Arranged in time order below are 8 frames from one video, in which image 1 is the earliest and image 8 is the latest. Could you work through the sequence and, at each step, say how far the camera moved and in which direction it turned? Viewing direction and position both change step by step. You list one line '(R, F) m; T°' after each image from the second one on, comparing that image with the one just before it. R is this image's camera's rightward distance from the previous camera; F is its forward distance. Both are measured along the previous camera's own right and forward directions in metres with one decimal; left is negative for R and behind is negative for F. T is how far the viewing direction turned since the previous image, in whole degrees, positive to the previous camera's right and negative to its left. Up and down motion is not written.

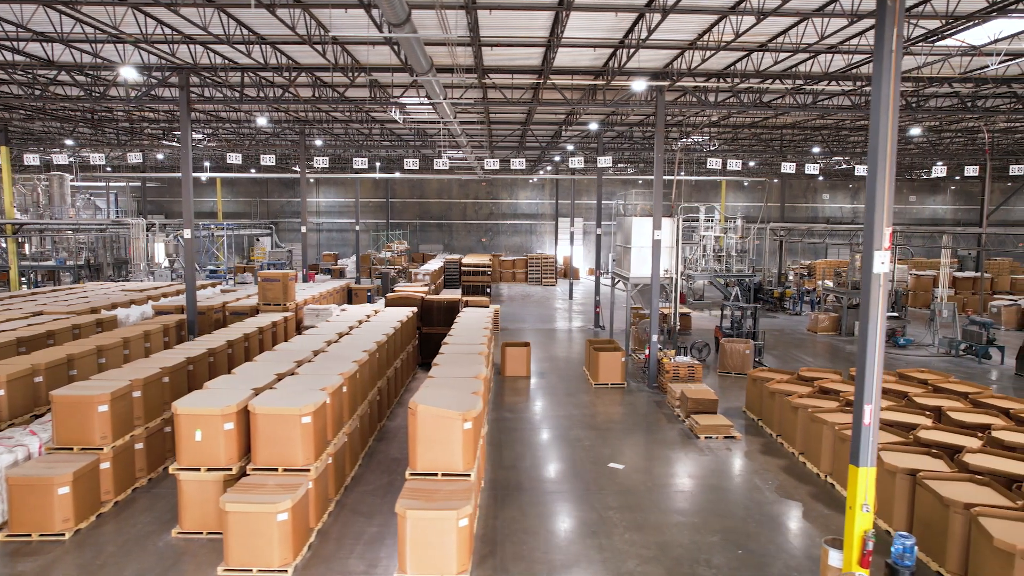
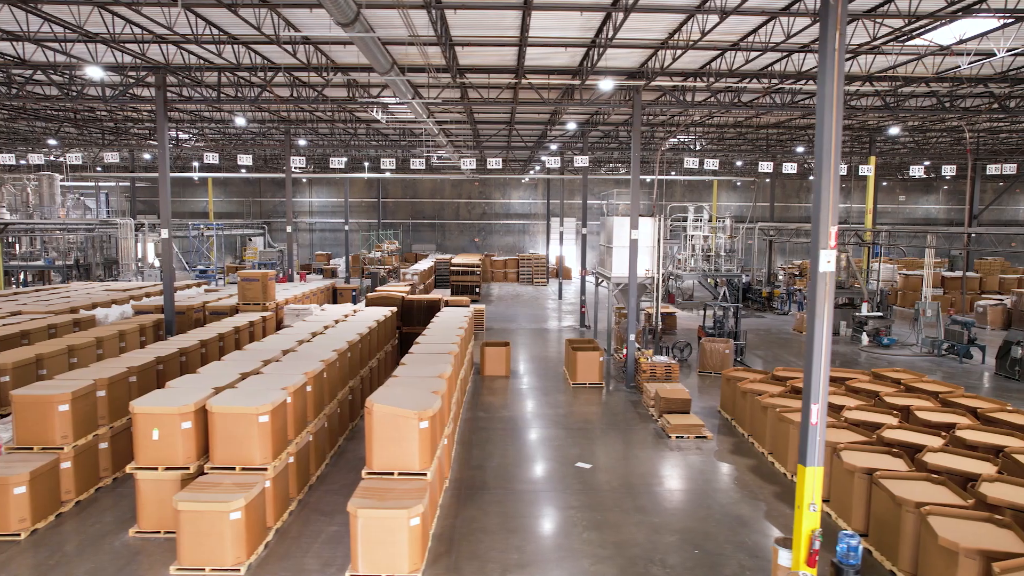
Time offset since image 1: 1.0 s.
(+0.5, 0.0) m; 0°
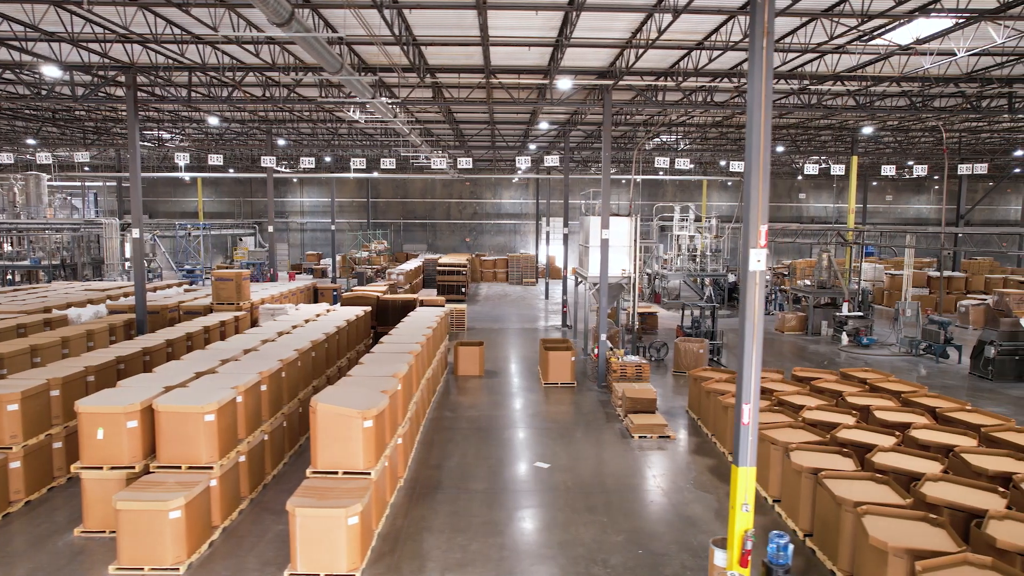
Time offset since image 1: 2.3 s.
(+0.6, 0.0) m; 0°
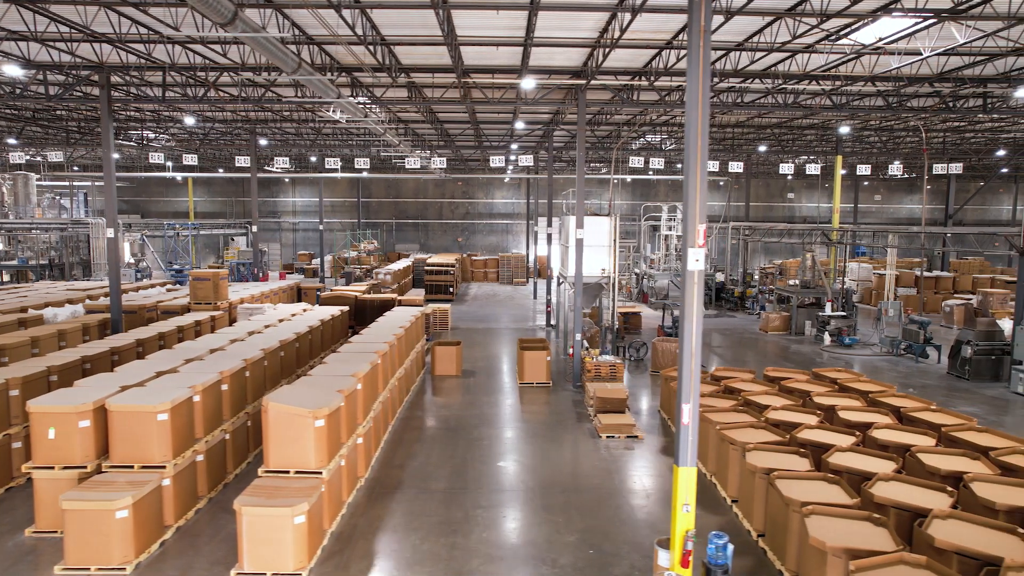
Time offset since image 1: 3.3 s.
(+0.6, 0.0) m; 0°
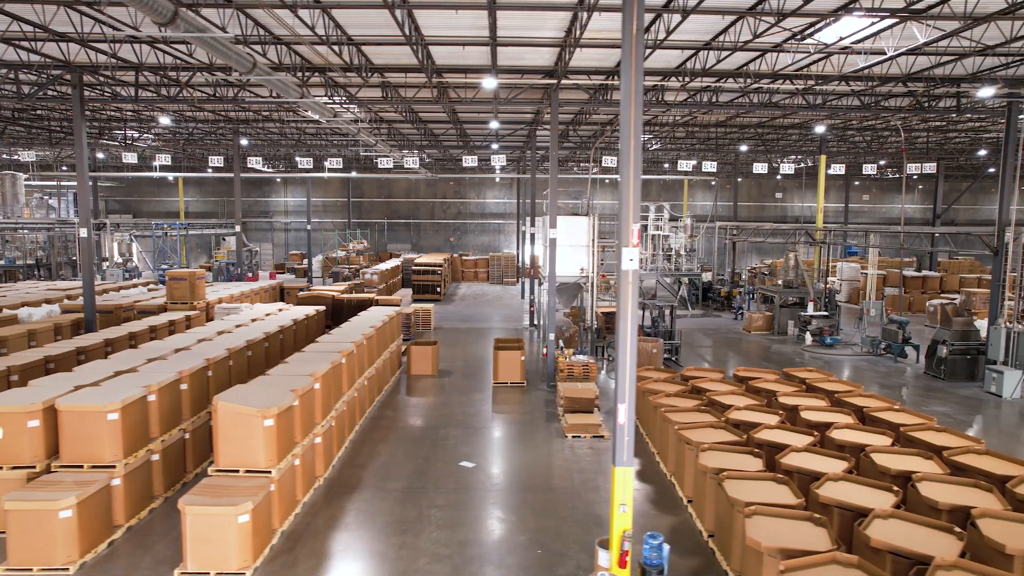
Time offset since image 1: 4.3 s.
(+0.6, 0.0) m; 0°
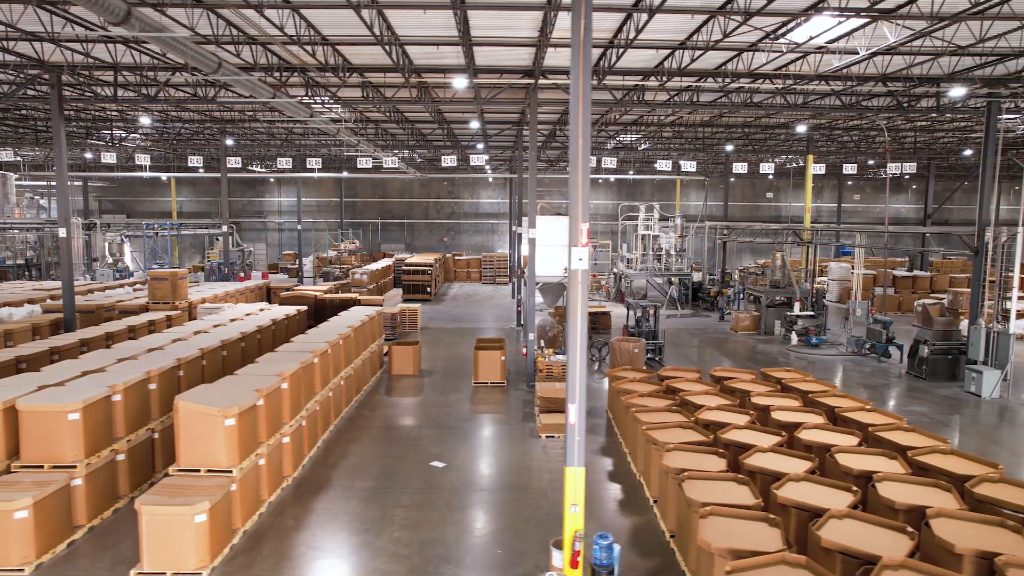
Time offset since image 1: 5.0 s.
(+0.5, 0.0) m; 0°
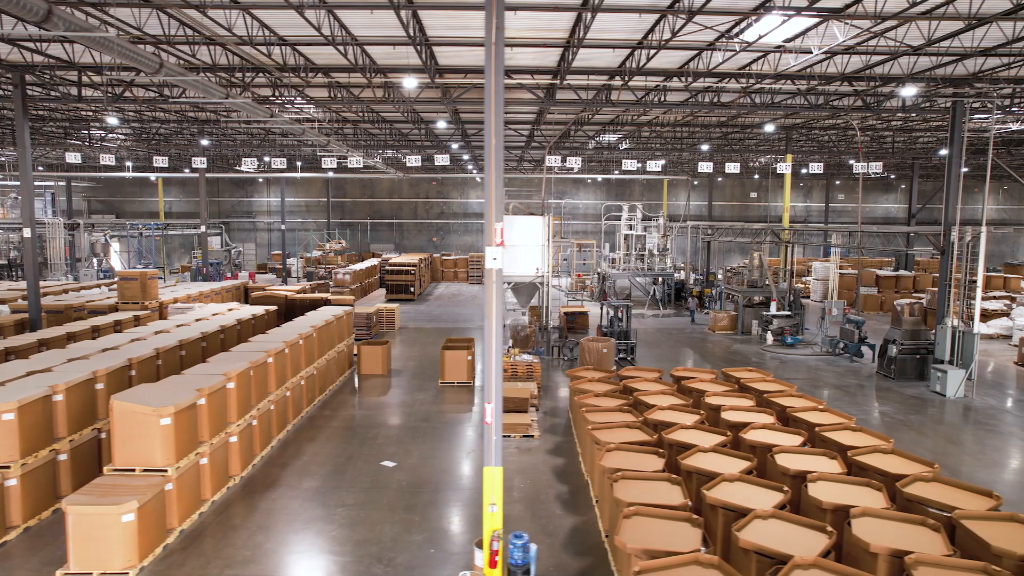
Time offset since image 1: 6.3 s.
(+0.8, 0.0) m; 0°
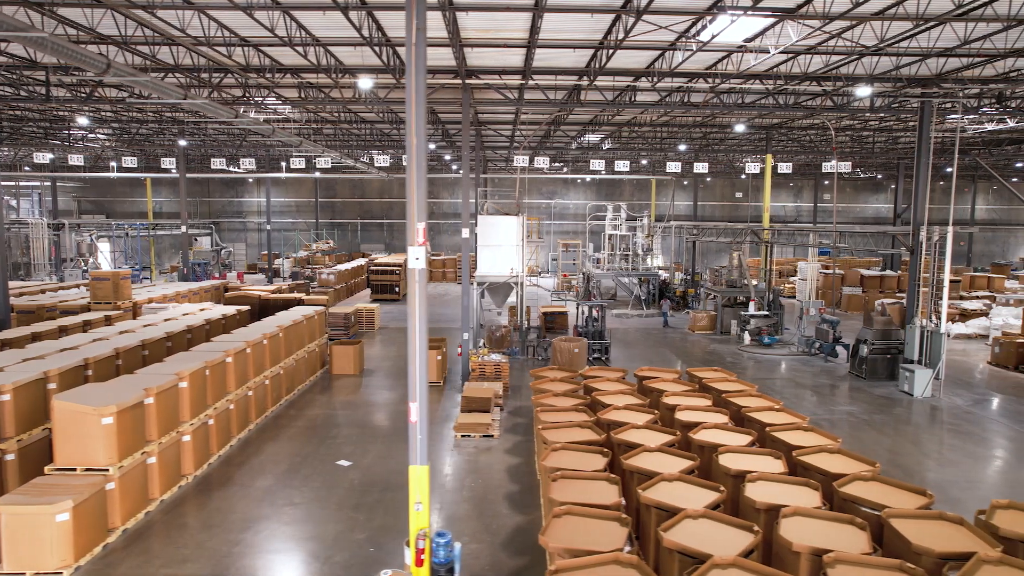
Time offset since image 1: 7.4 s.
(+0.7, 0.0) m; 0°
